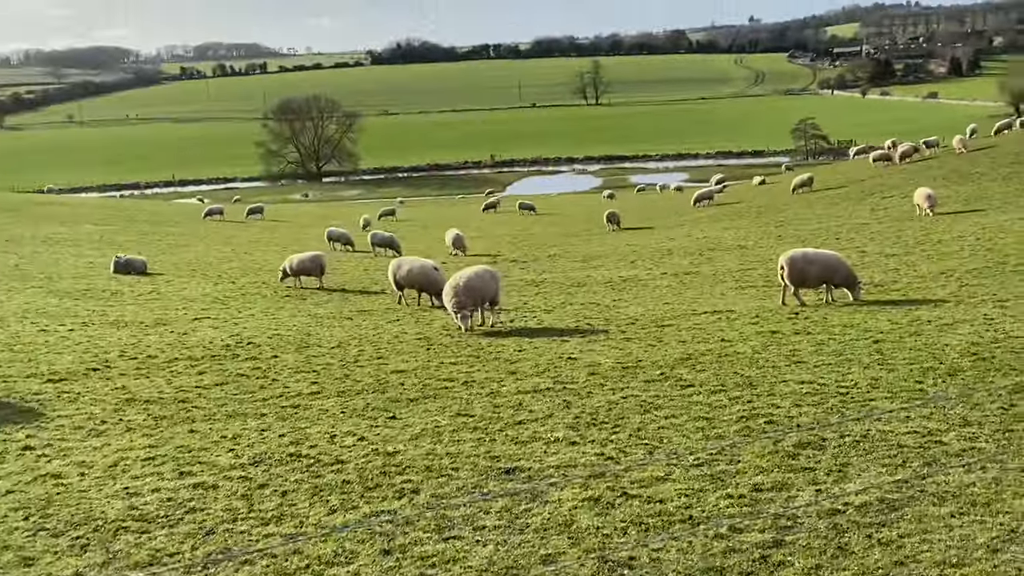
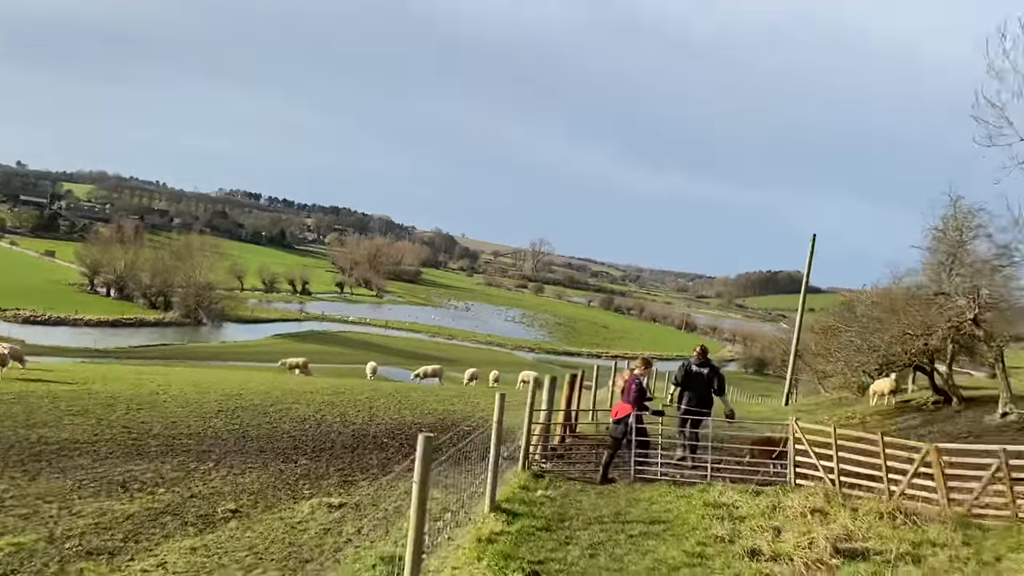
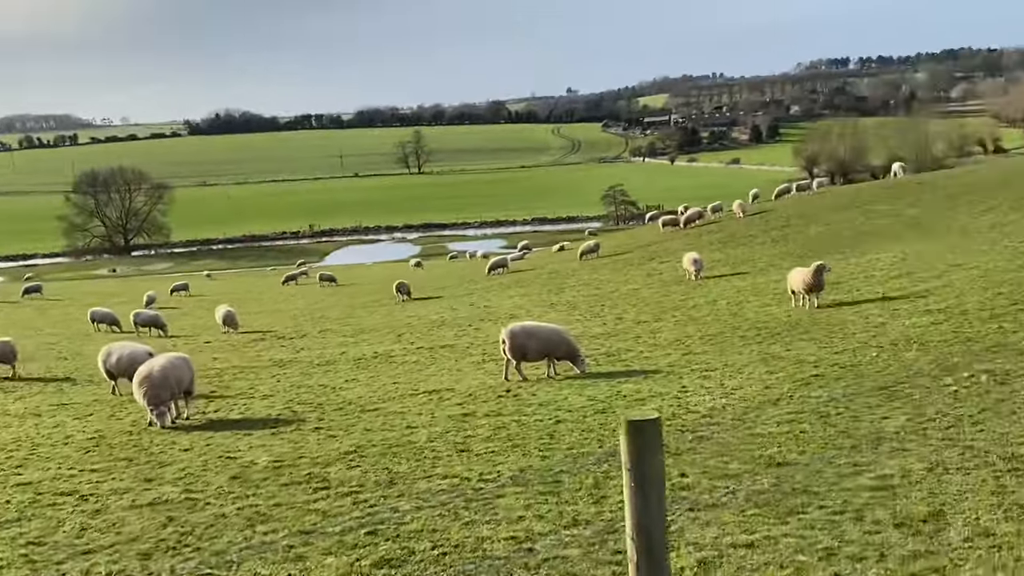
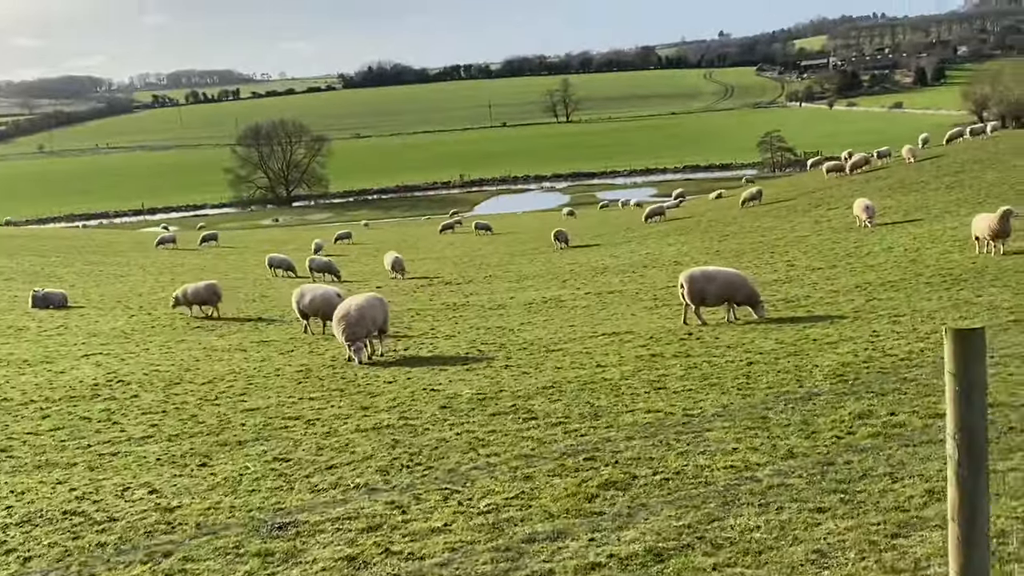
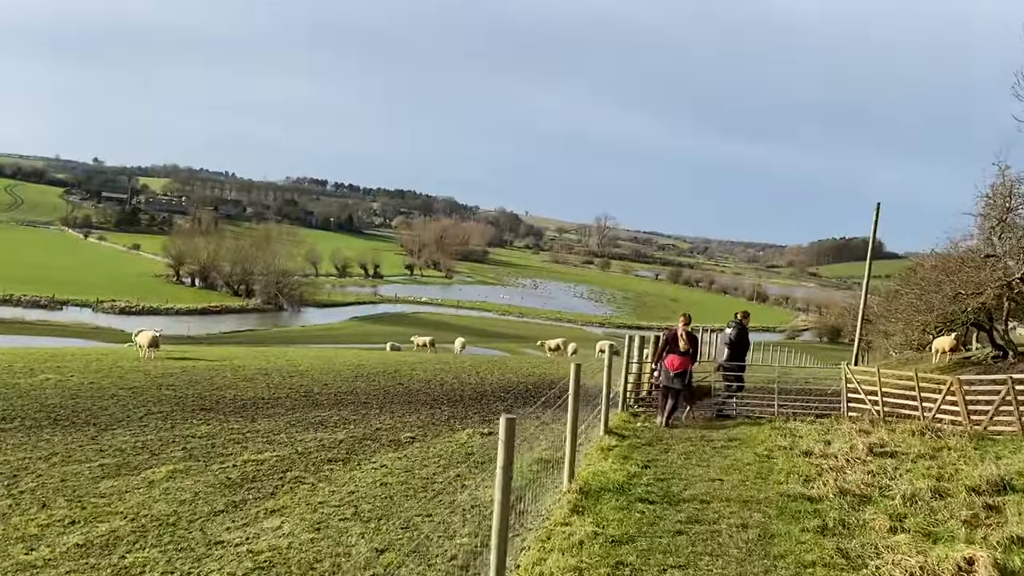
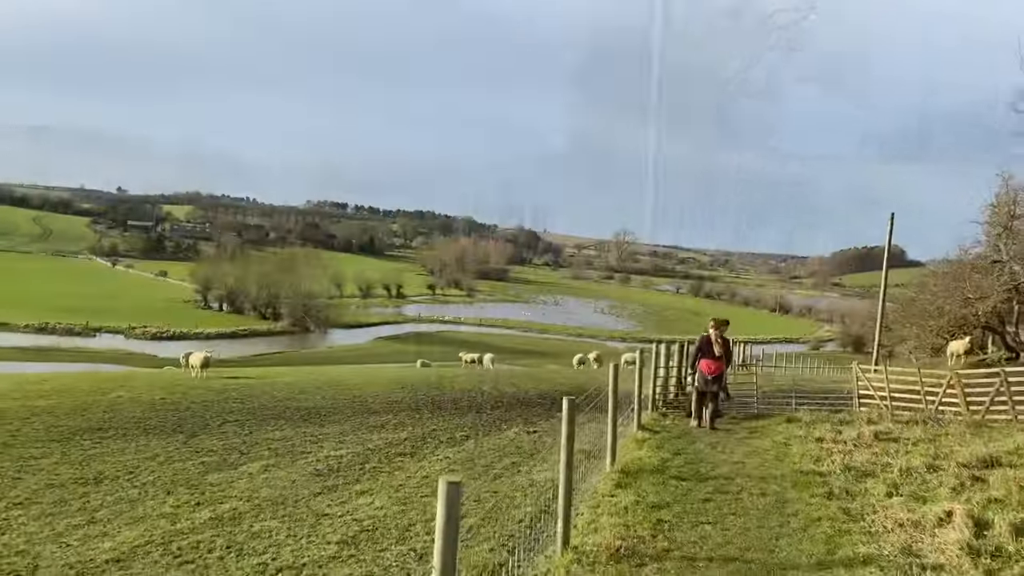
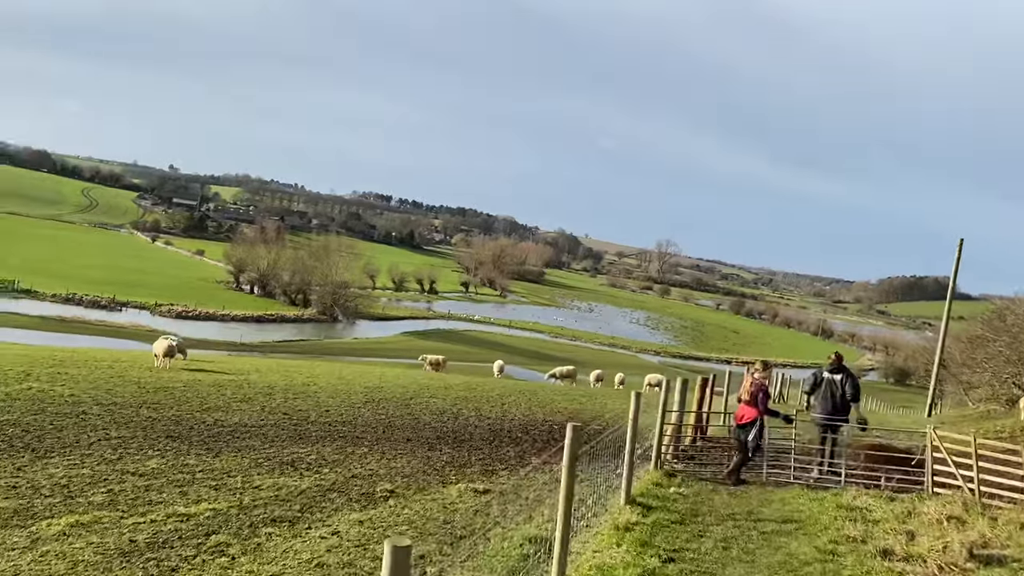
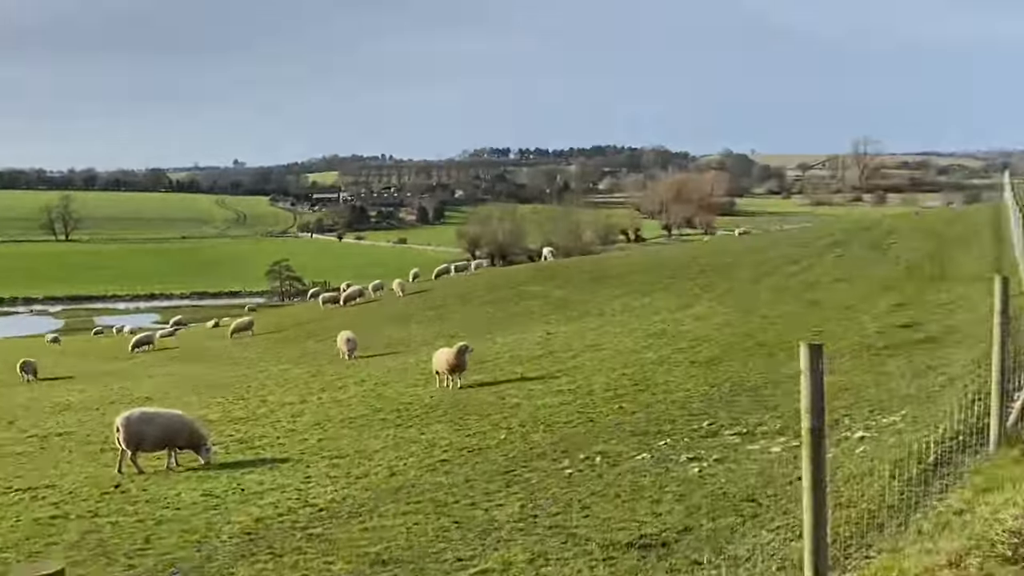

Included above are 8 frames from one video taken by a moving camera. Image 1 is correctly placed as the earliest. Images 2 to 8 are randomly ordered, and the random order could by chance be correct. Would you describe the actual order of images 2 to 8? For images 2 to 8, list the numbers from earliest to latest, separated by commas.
4, 3, 8, 6, 5, 7, 2
